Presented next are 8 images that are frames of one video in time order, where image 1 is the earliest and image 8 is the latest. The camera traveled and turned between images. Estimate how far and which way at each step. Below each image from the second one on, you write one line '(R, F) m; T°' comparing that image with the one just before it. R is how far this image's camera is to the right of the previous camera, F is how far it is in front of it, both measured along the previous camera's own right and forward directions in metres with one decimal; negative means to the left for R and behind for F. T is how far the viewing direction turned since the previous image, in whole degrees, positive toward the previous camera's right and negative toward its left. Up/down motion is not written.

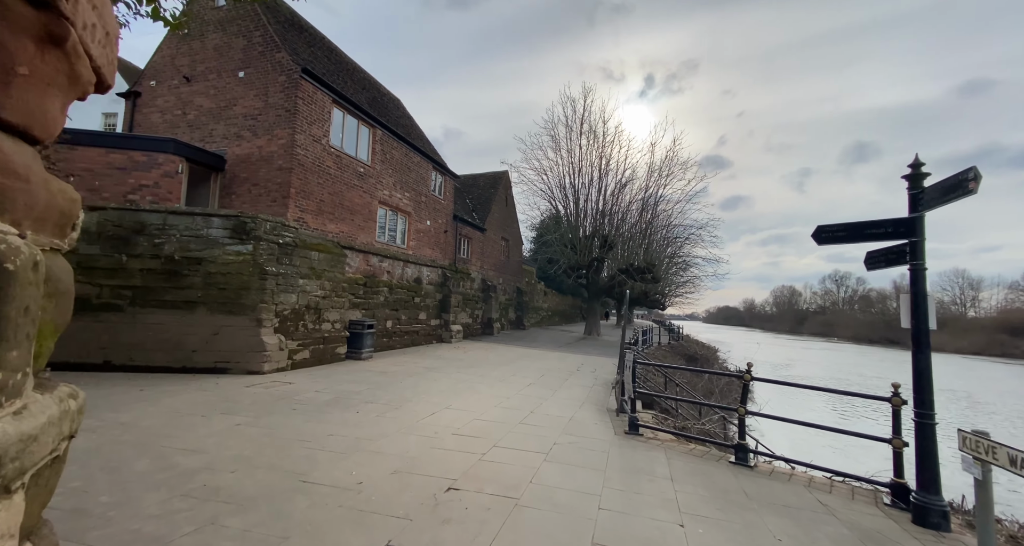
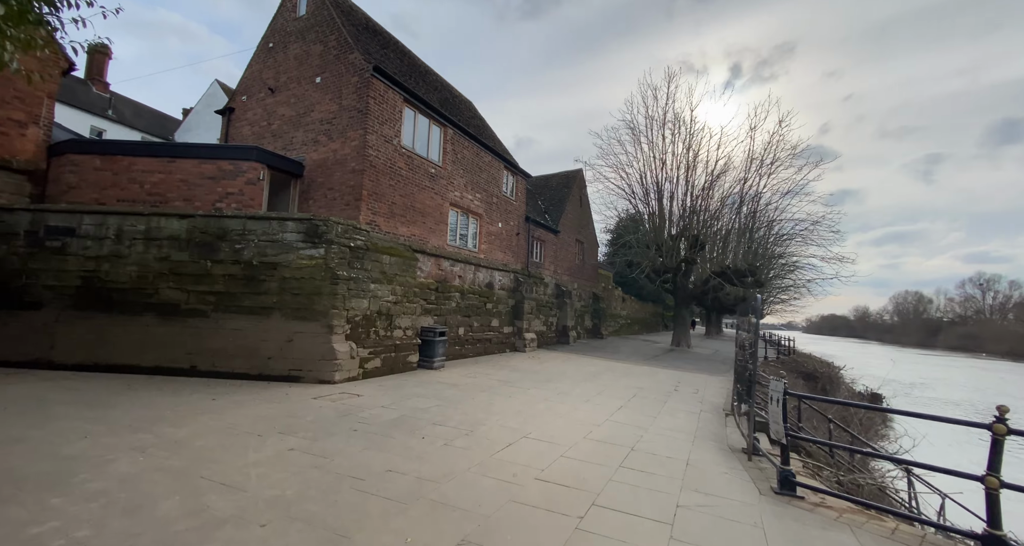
(-0.2, +0.9) m; -9°
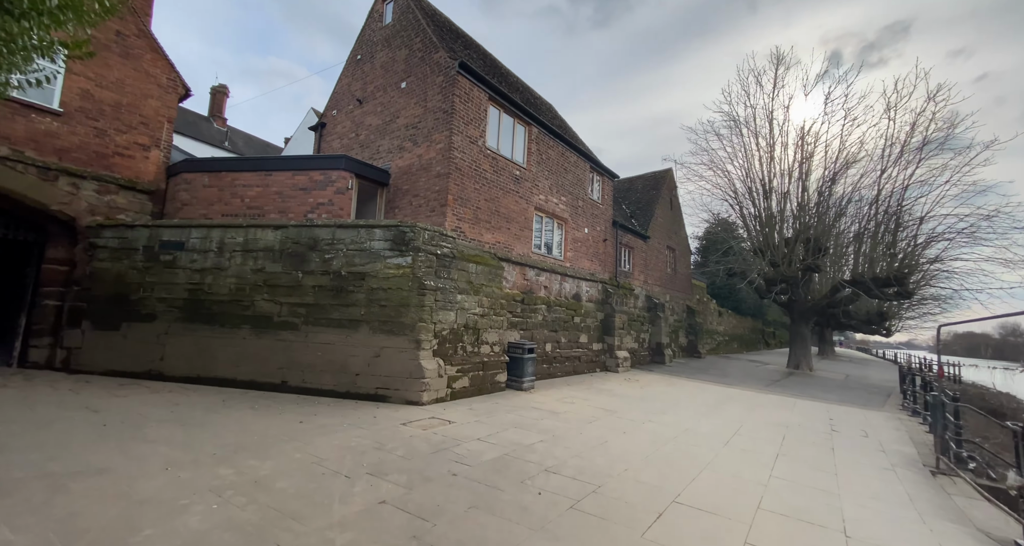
(-0.5, +0.9) m; -9°
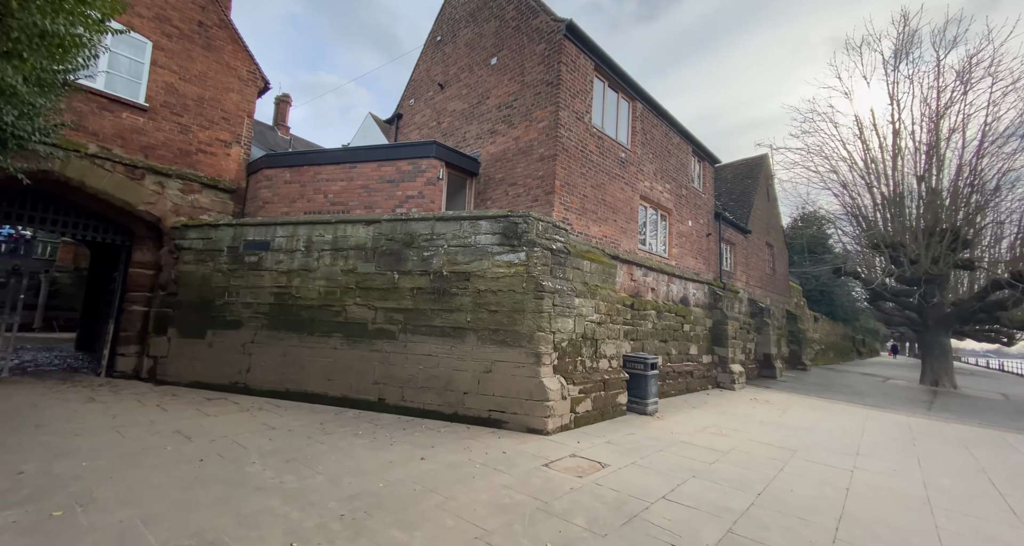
(-1.2, +1.1) m; -6°
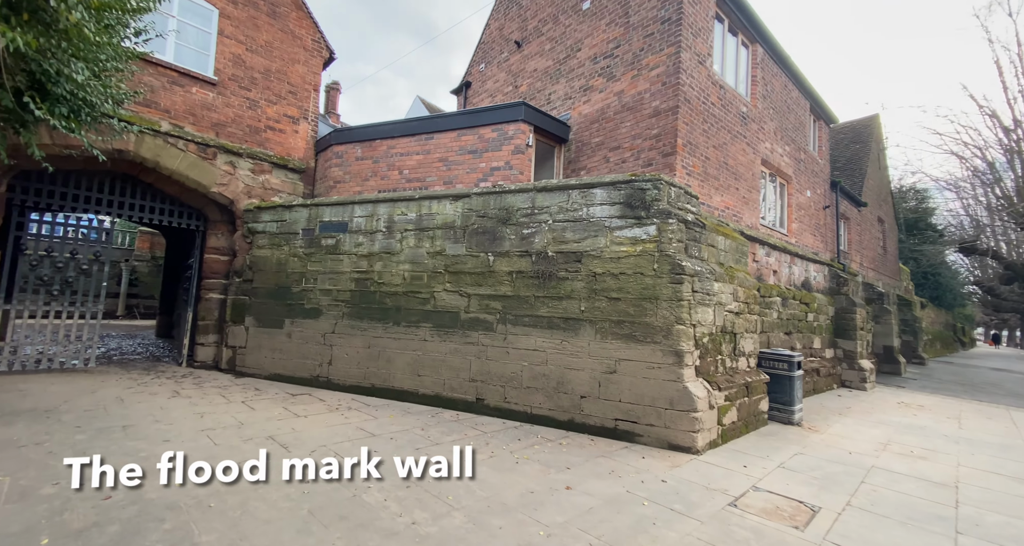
(-0.9, +1.0) m; -5°
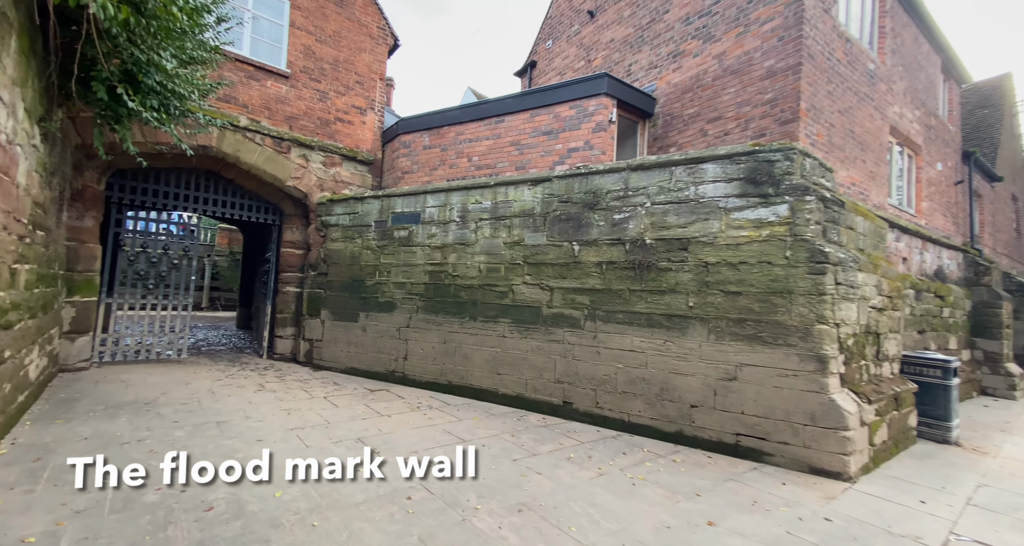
(-0.4, +0.5) m; -7°
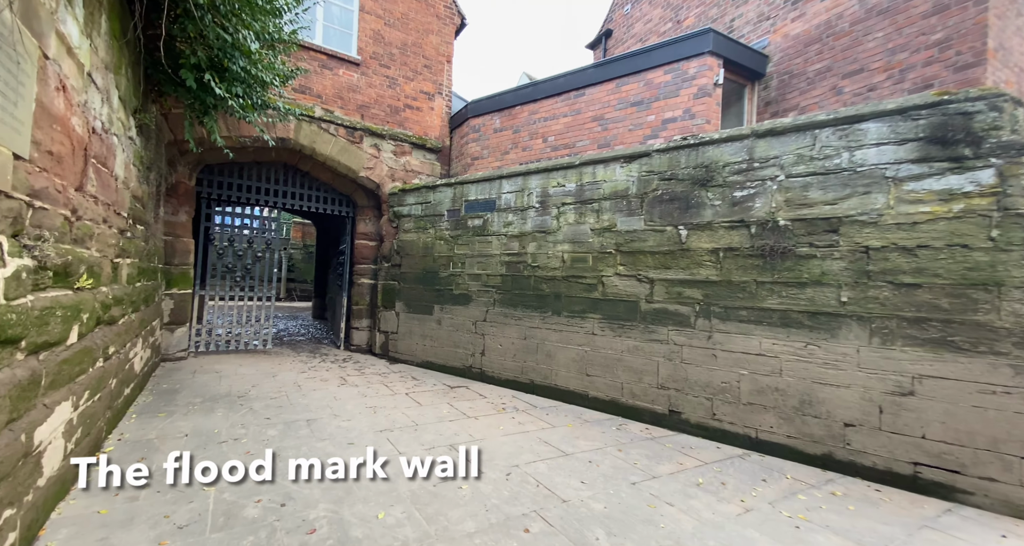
(-0.4, +0.6) m; -7°
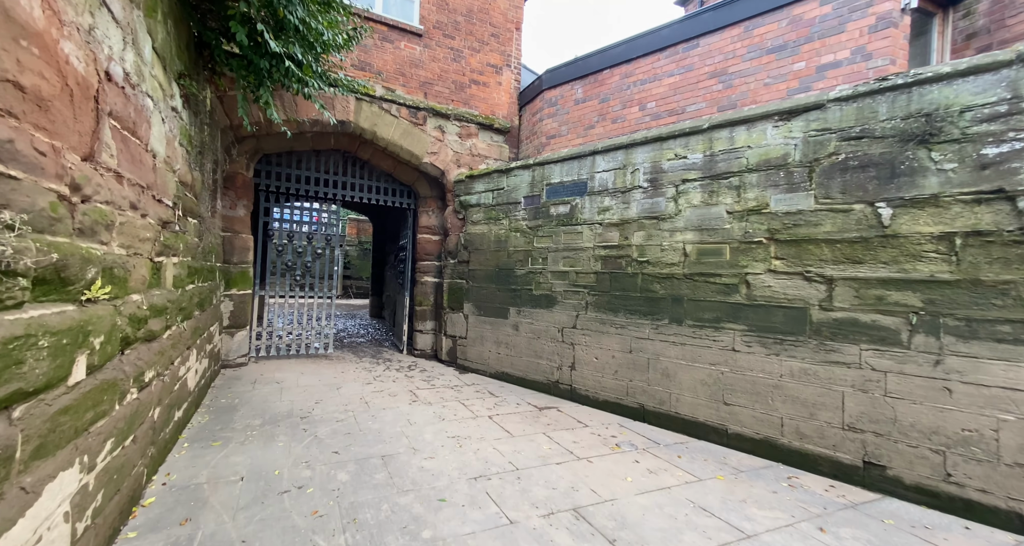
(-0.6, +1.1) m; -6°
